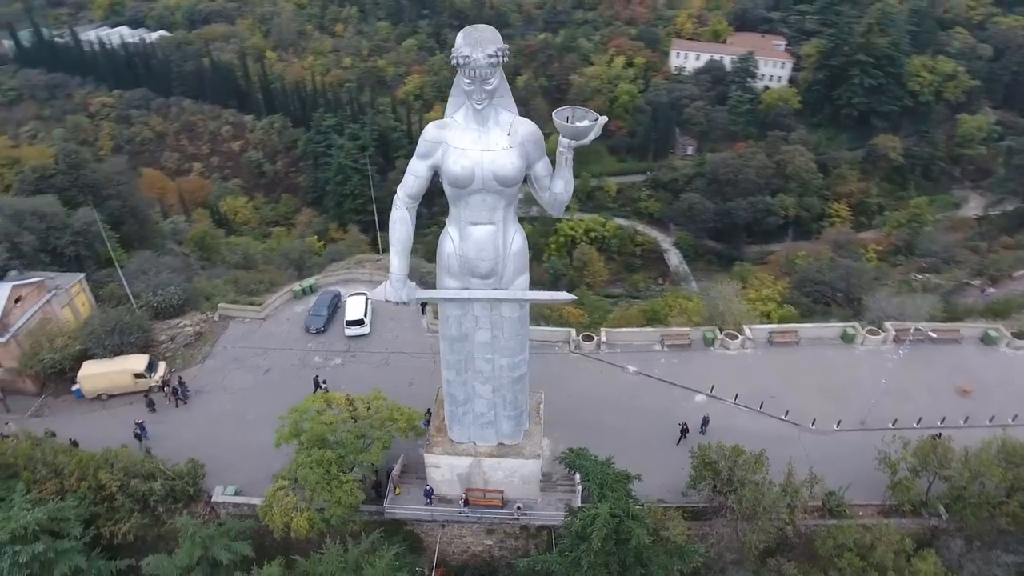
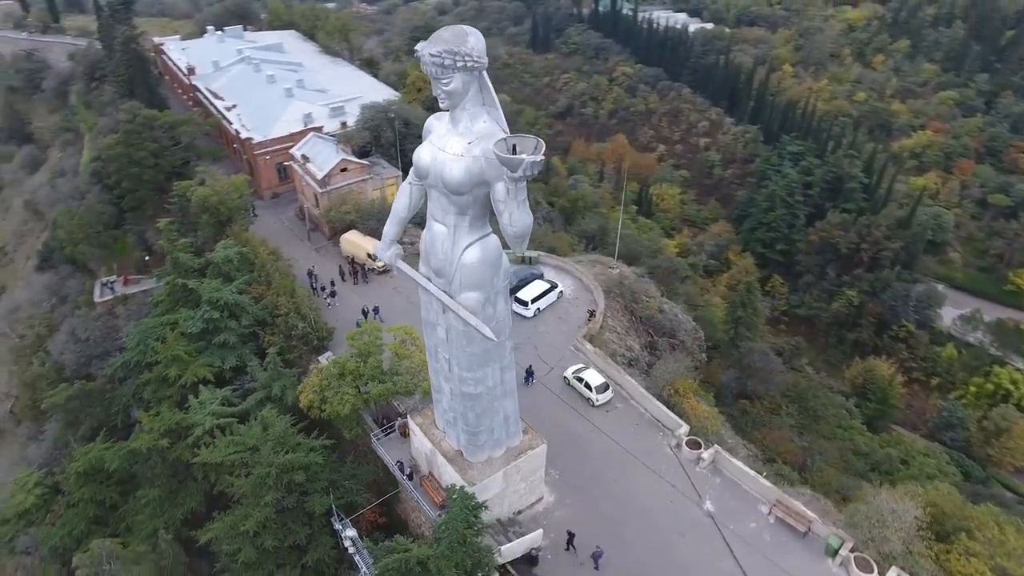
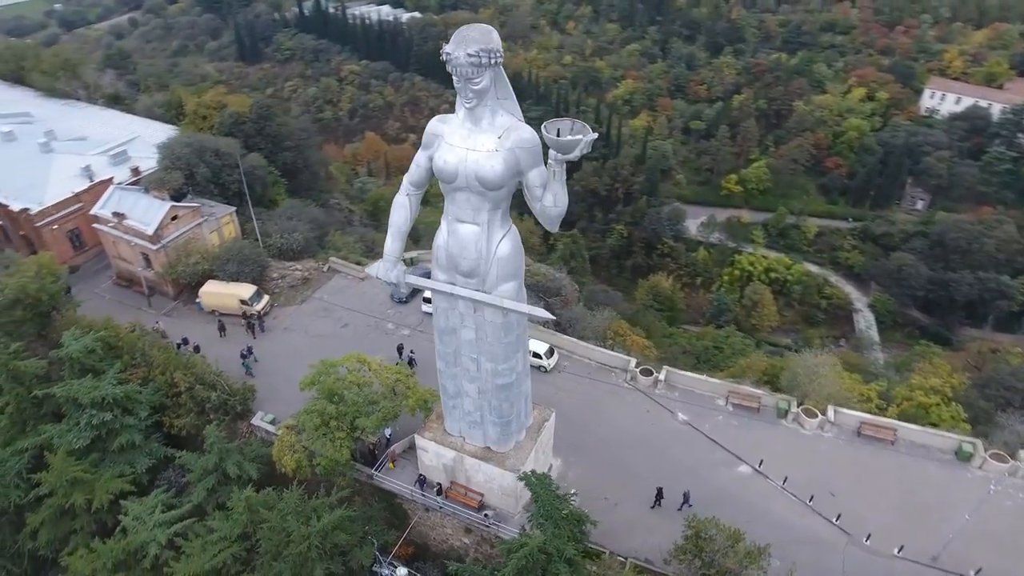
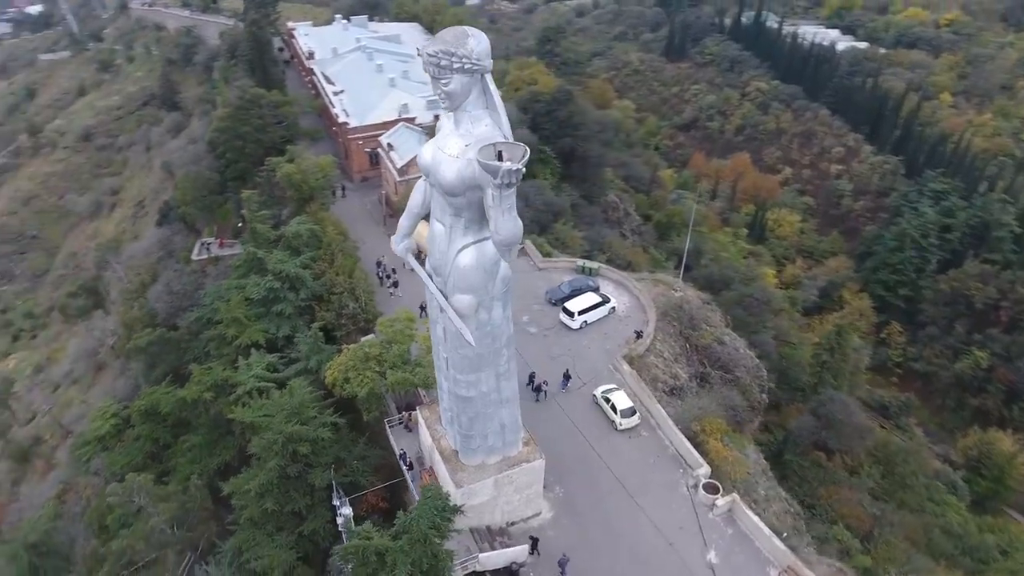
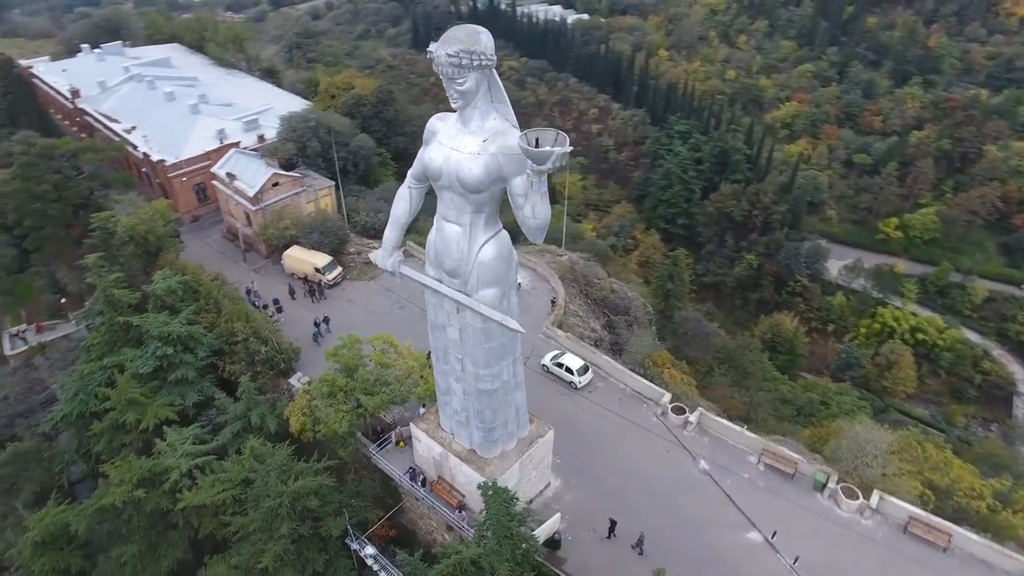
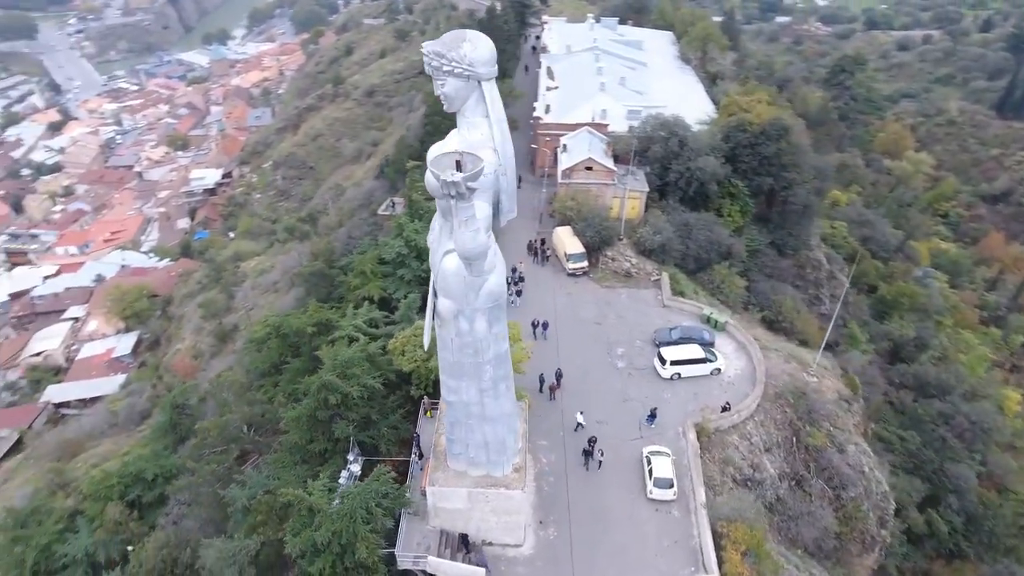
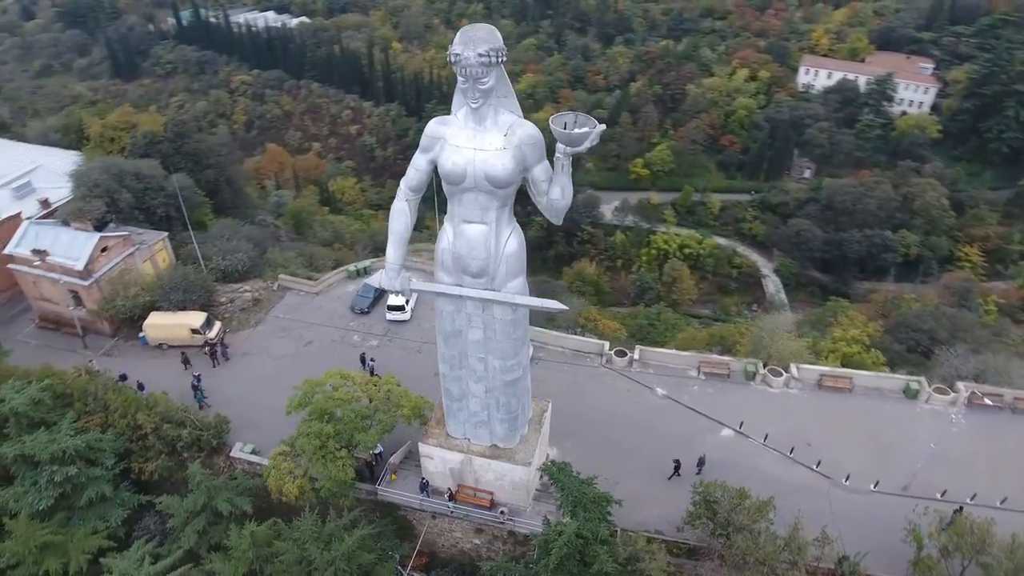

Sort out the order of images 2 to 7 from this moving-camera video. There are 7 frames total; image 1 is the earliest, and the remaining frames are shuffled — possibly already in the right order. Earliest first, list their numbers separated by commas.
7, 3, 5, 2, 4, 6
